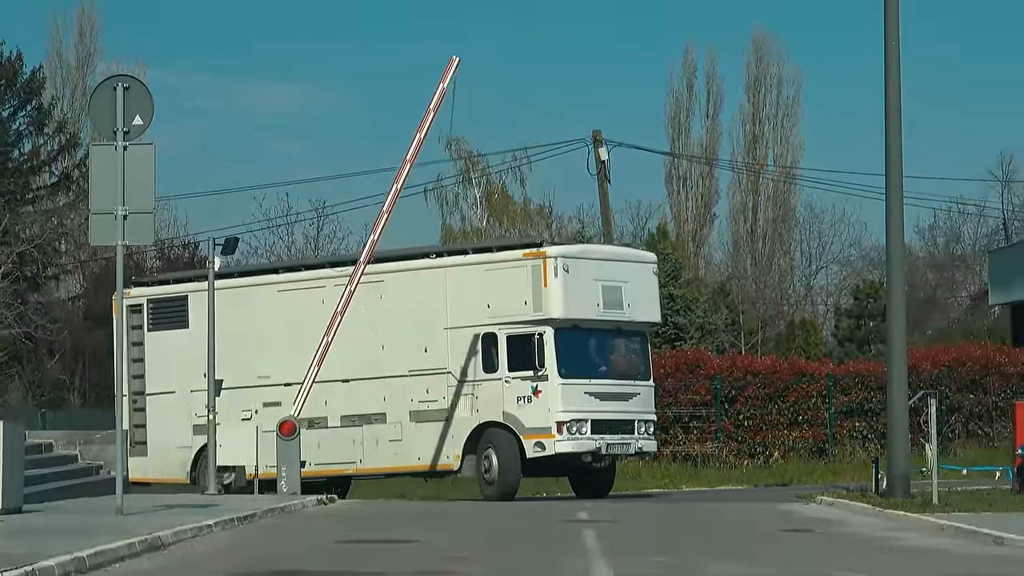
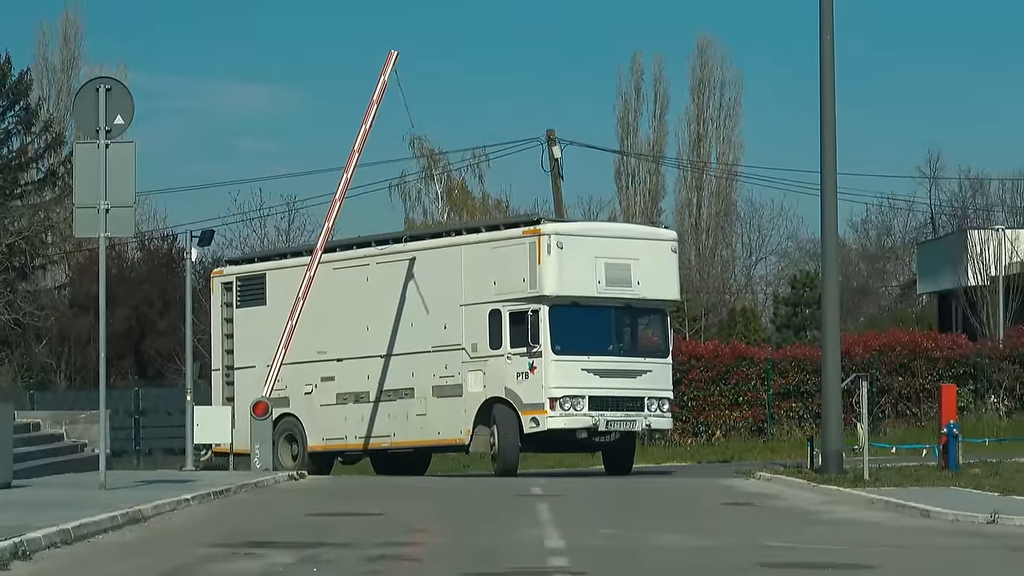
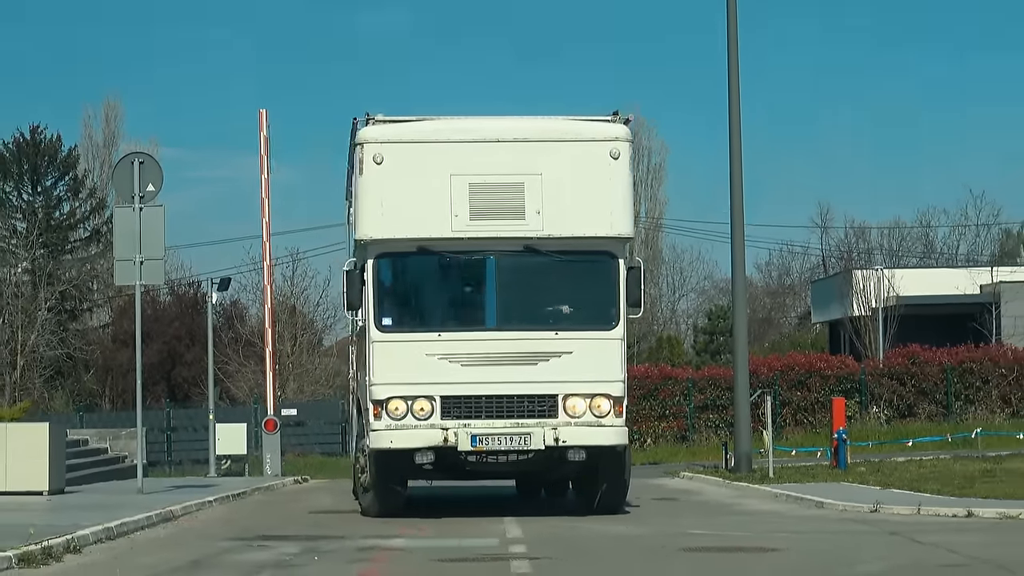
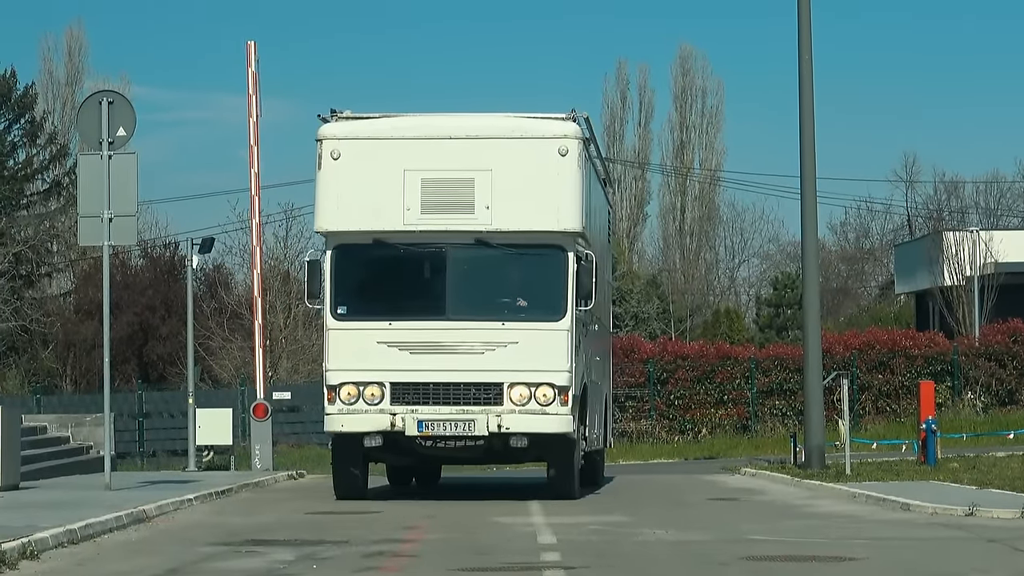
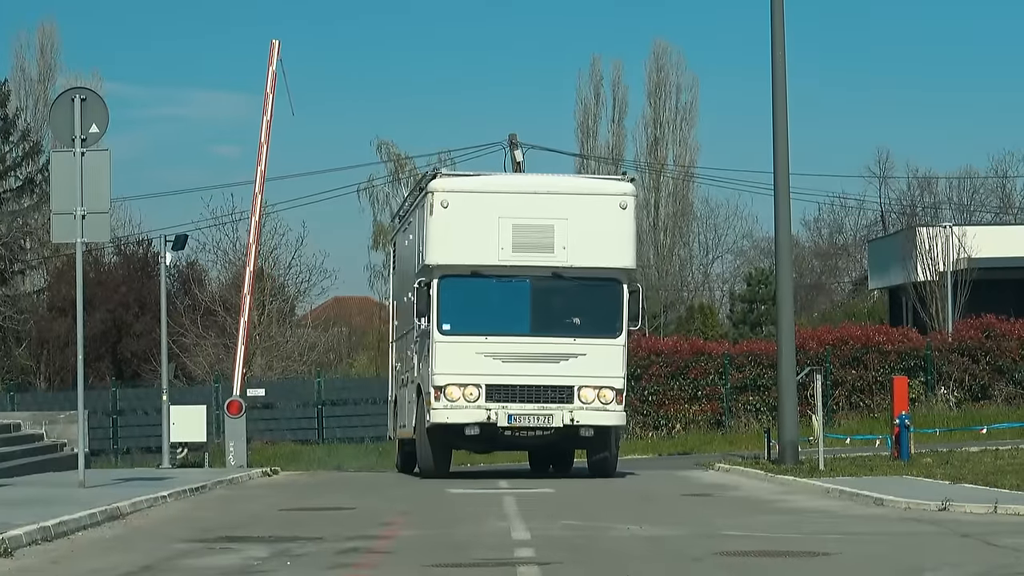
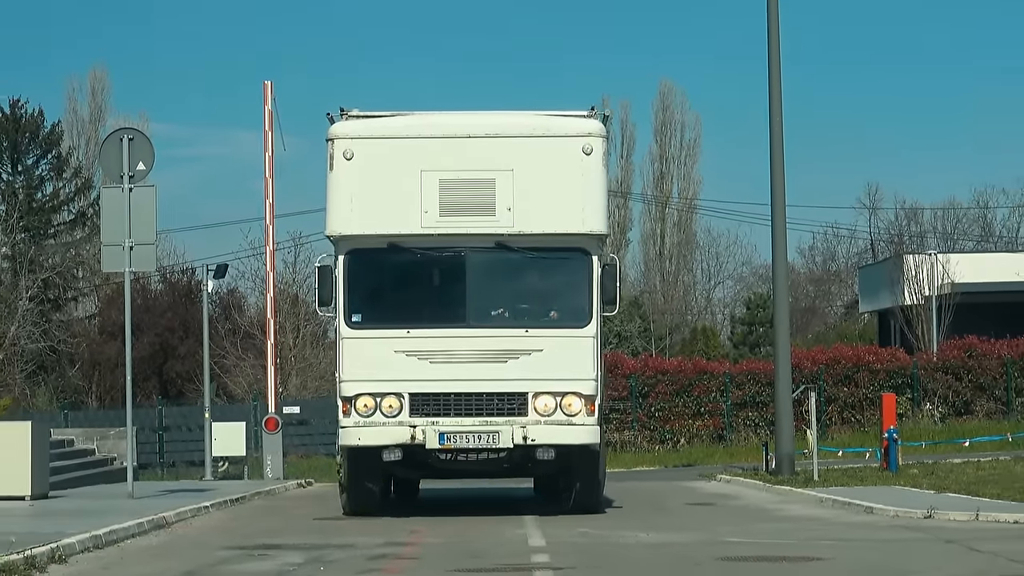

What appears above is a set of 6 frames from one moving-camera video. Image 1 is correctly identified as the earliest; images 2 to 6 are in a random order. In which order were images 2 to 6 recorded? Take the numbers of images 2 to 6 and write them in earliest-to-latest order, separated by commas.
2, 5, 4, 6, 3
